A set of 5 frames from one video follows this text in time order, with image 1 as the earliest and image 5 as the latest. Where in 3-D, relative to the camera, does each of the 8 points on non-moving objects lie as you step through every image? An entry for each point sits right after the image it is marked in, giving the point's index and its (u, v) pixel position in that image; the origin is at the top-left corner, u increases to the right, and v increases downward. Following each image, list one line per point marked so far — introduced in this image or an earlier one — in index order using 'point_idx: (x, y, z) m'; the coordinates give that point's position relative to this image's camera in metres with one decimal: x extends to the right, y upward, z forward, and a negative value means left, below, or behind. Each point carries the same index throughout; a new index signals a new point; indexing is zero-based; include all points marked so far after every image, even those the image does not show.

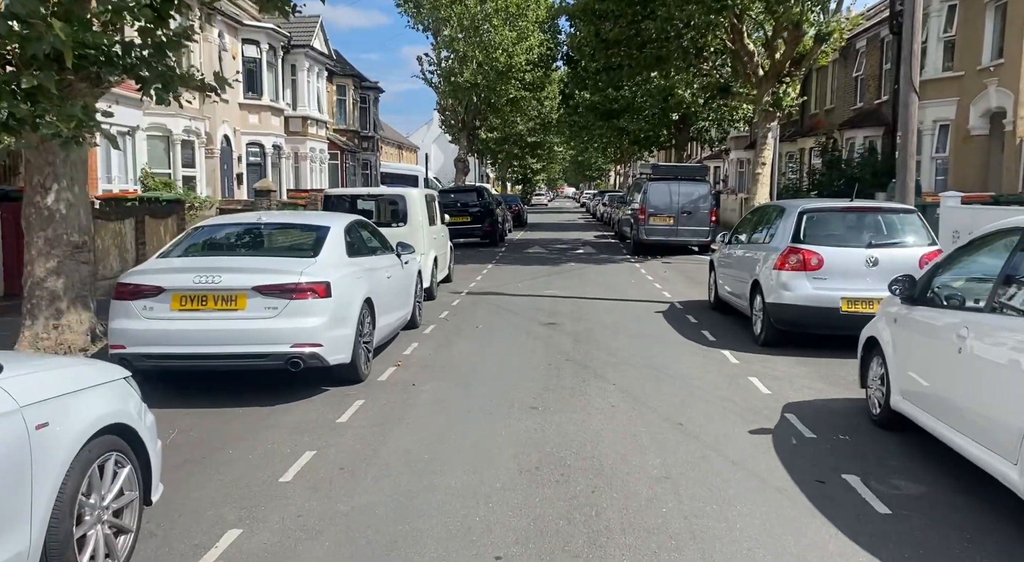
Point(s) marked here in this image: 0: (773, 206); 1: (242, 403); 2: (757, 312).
0: (+3.3, +0.9, +9.9) m
1: (-2.2, -1.0, +6.4) m
2: (+2.8, -0.4, +8.9) m
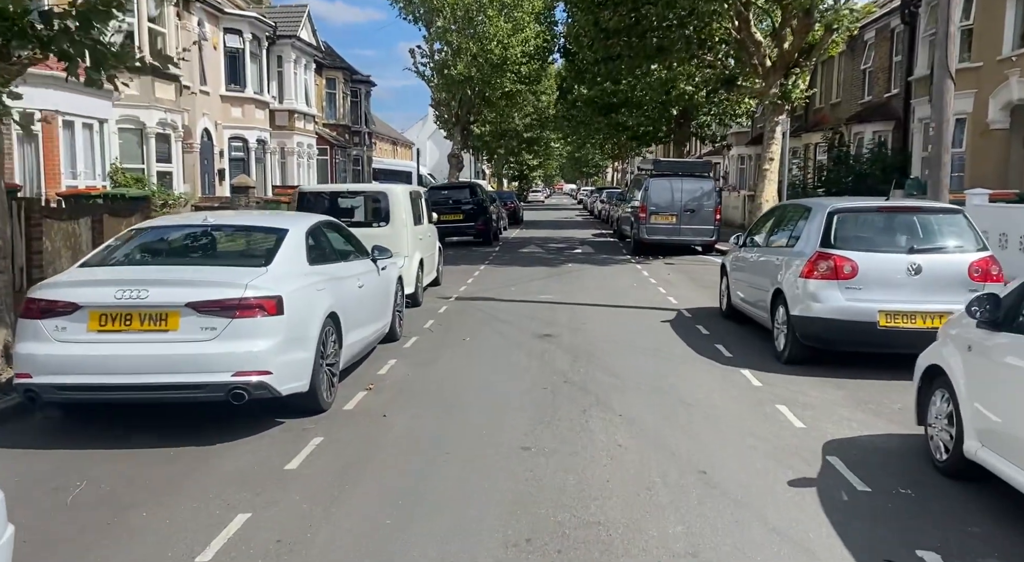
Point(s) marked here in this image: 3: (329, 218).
0: (+3.2, +0.9, +8.9) m
1: (-2.3, -1.1, +5.3) m
2: (+2.7, -0.4, +7.9) m
3: (-1.7, +0.6, +7.4) m
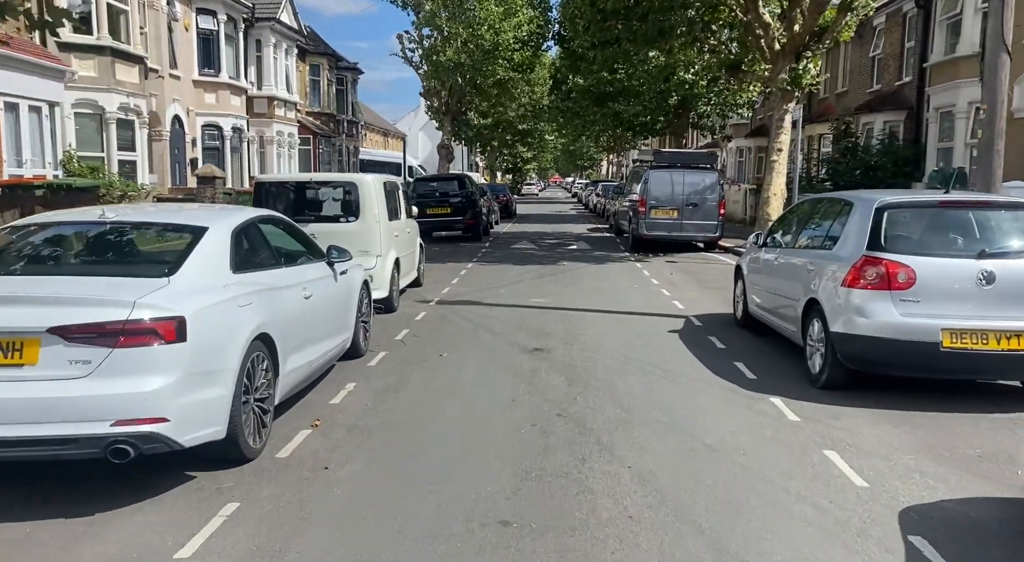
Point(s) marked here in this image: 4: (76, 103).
0: (+3.0, +0.8, +7.6) m
1: (-2.4, -1.2, +4.0) m
2: (+2.5, -0.5, +6.6) m
3: (-1.9, +0.5, +6.1) m
4: (-9.0, +3.7, +16.3) m
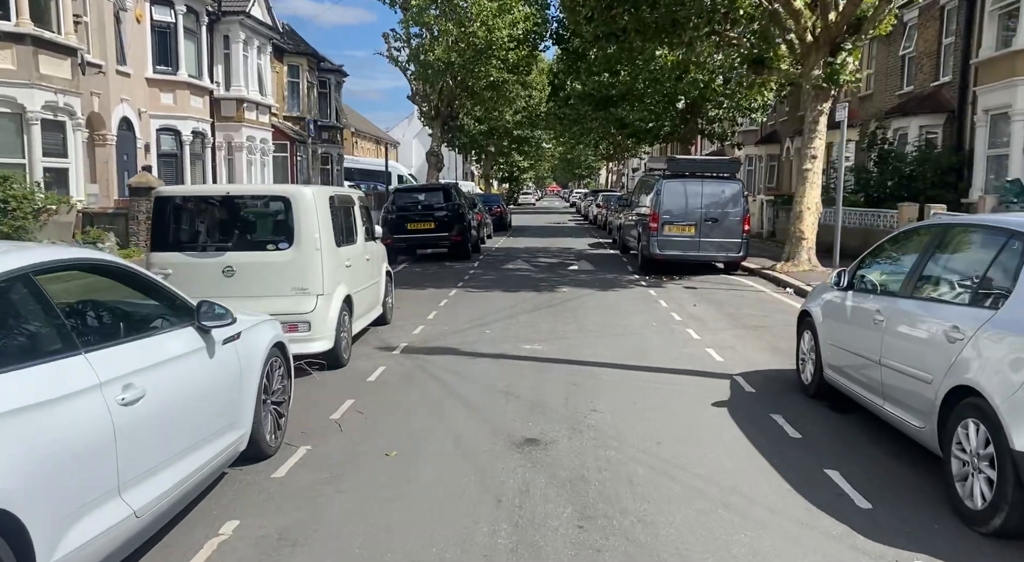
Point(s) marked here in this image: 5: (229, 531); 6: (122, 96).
0: (+2.9, +0.4, +5.1) m
1: (-2.5, -1.5, +1.5) m
2: (+2.4, -0.9, +4.1) m
3: (-2.0, +0.1, +3.6) m
4: (-9.1, +3.2, +13.8) m
5: (-1.5, -1.3, +4.1) m
6: (-9.1, +4.3, +18.5) m
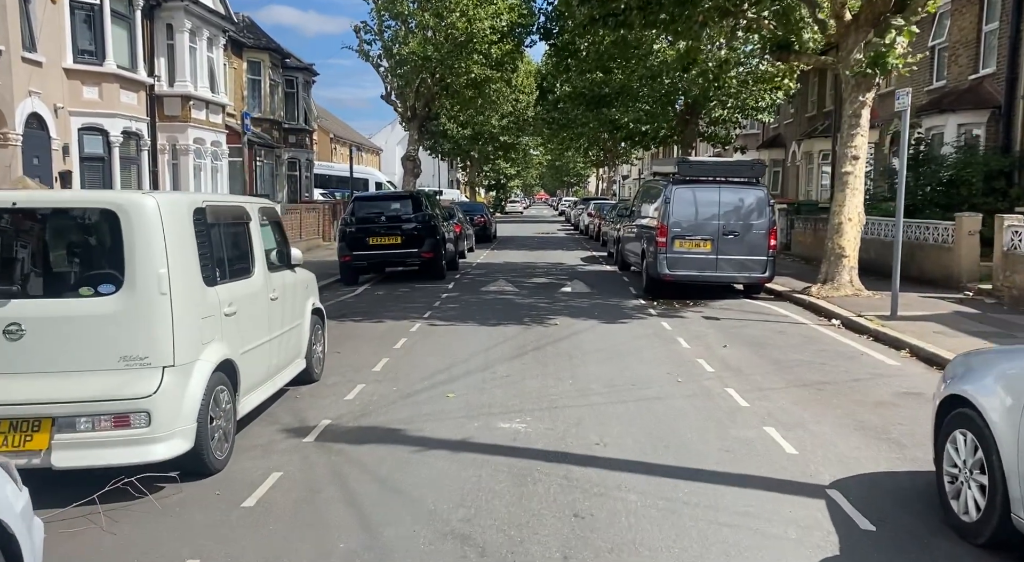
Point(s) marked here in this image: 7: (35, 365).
0: (+2.7, 0.0, +2.4) m
1: (-2.6, -1.9, -1.3) m
2: (+2.2, -1.3, +1.4) m
3: (-2.1, -0.2, +0.9) m
4: (-9.5, +2.7, +11.0) m
5: (-1.6, -1.6, +1.3) m
6: (-9.5, +3.8, +15.6) m
7: (-2.8, -0.5, +4.5) m
